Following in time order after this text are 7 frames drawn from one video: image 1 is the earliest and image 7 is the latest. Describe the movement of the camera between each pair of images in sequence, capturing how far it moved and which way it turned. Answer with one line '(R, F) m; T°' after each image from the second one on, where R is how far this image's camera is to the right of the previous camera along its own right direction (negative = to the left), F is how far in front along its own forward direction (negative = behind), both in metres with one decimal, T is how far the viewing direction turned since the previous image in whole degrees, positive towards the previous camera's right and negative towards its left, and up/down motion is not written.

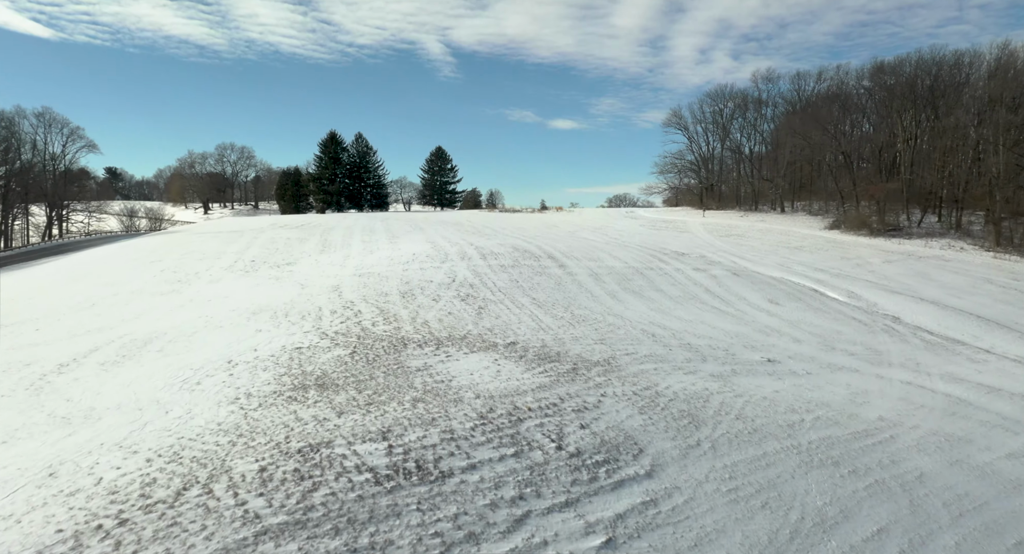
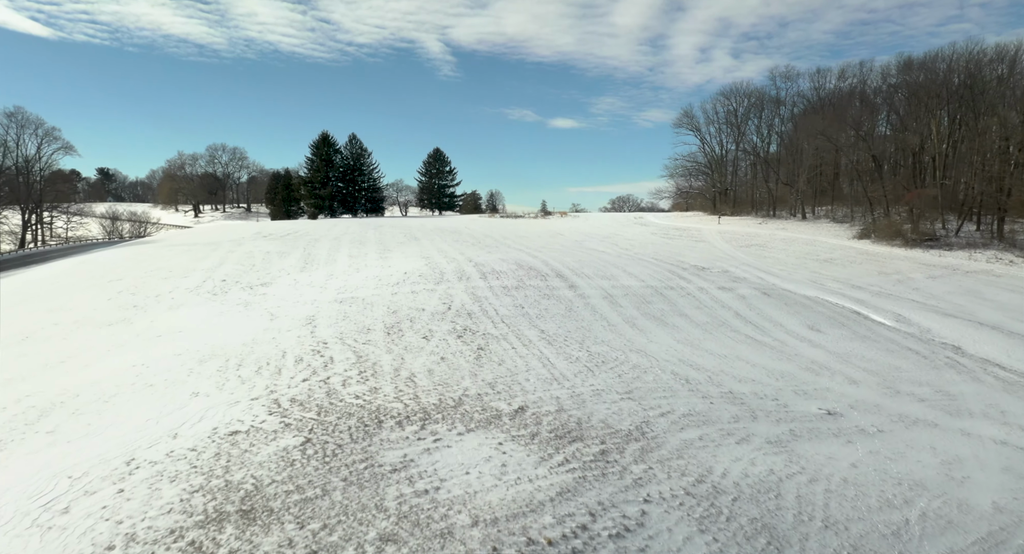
(-0.1, +1.6) m; 0°
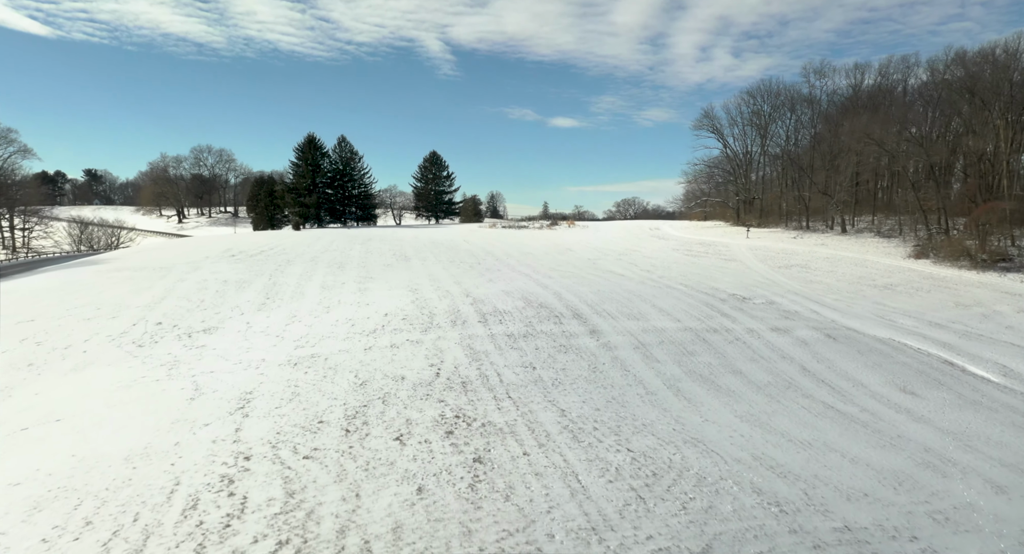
(-0.1, +2.5) m; 0°
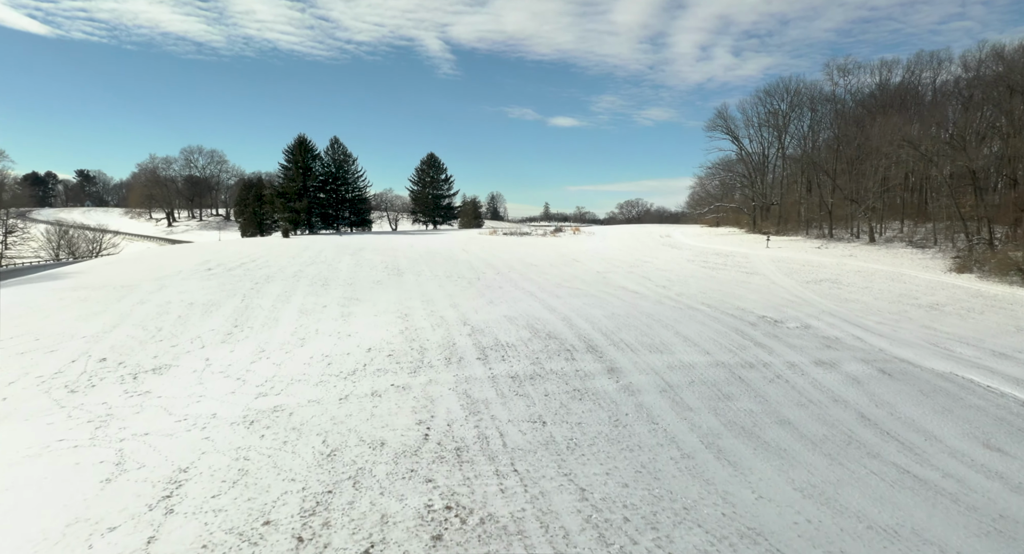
(-0.1, +1.5) m; 0°
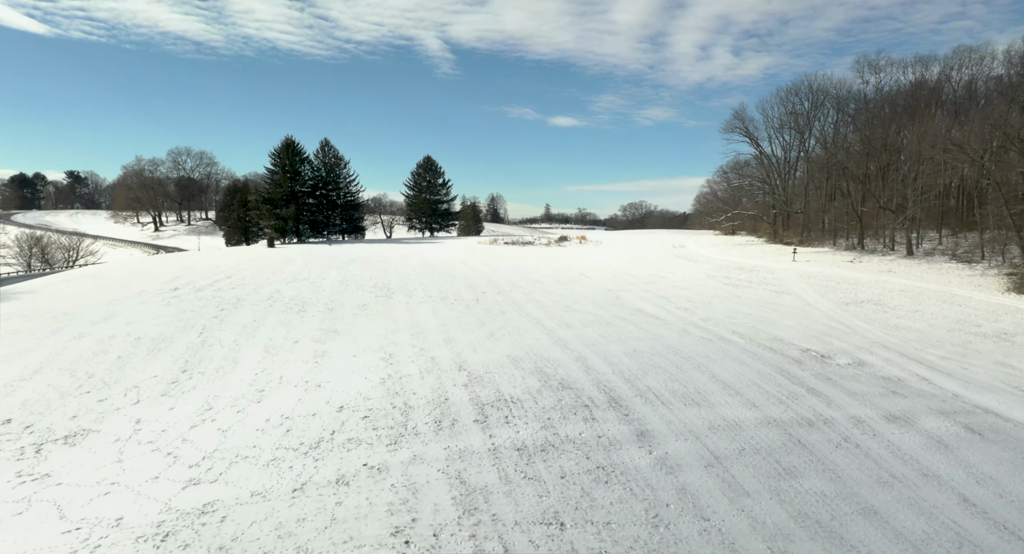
(-0.1, +1.7) m; 0°
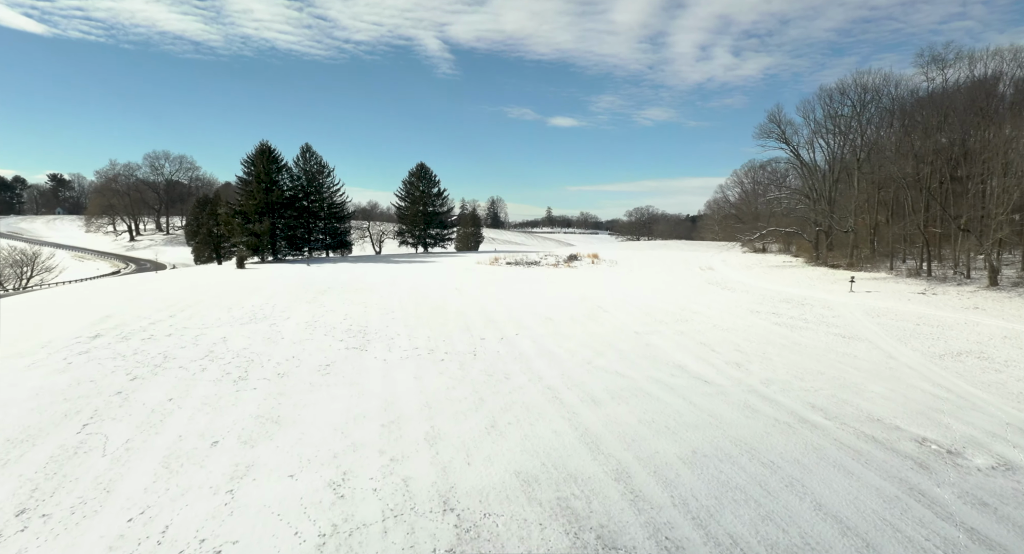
(-0.1, +2.9) m; 0°
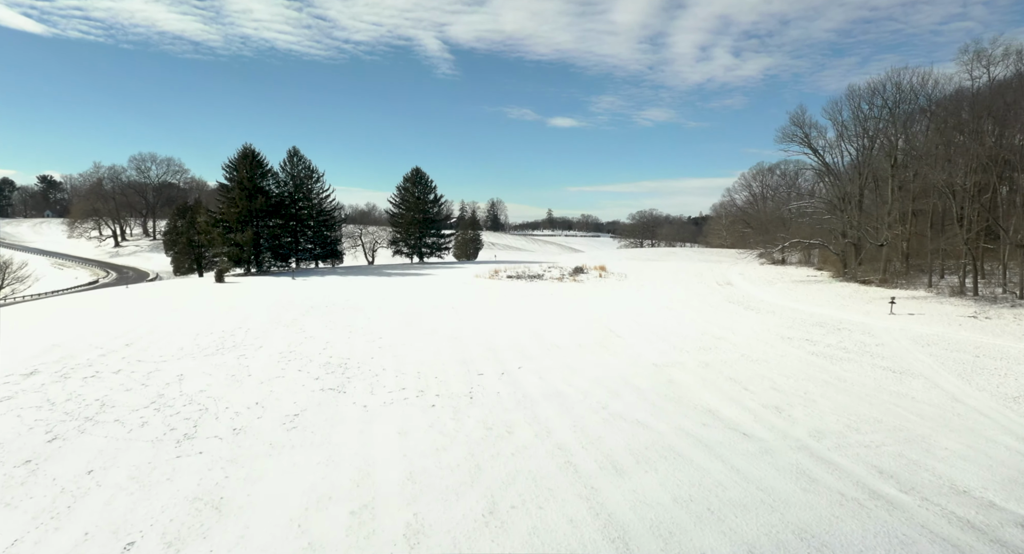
(0.0, +1.6) m; 0°
